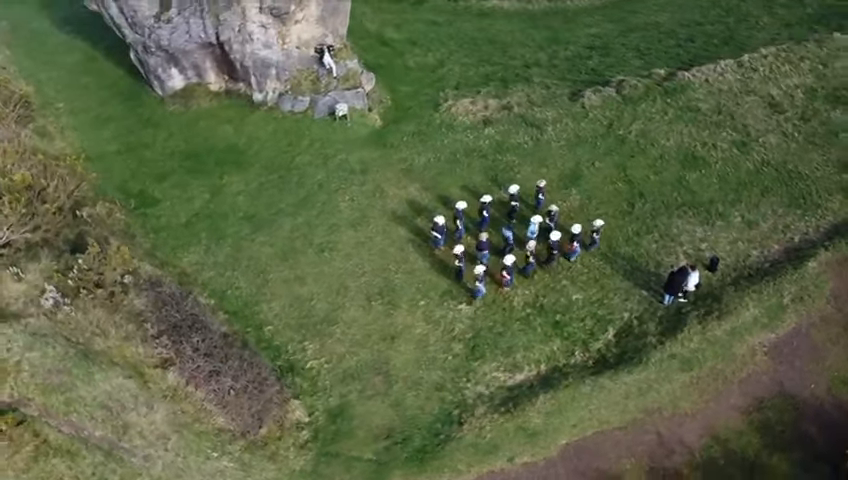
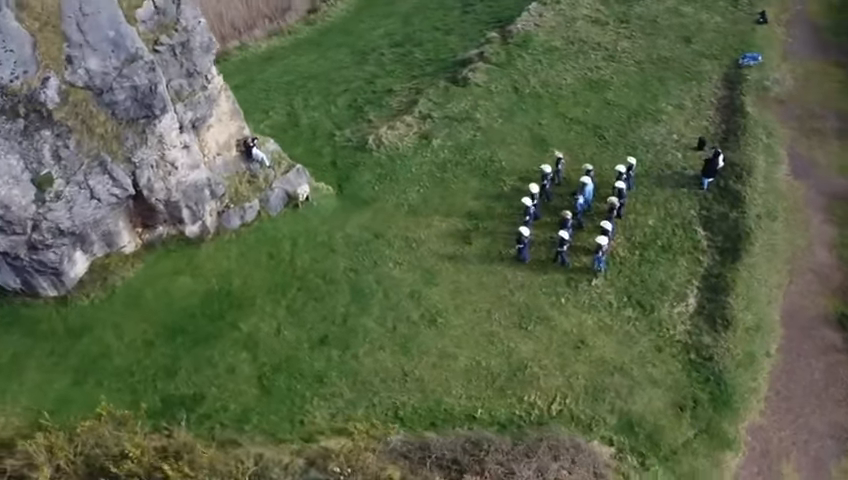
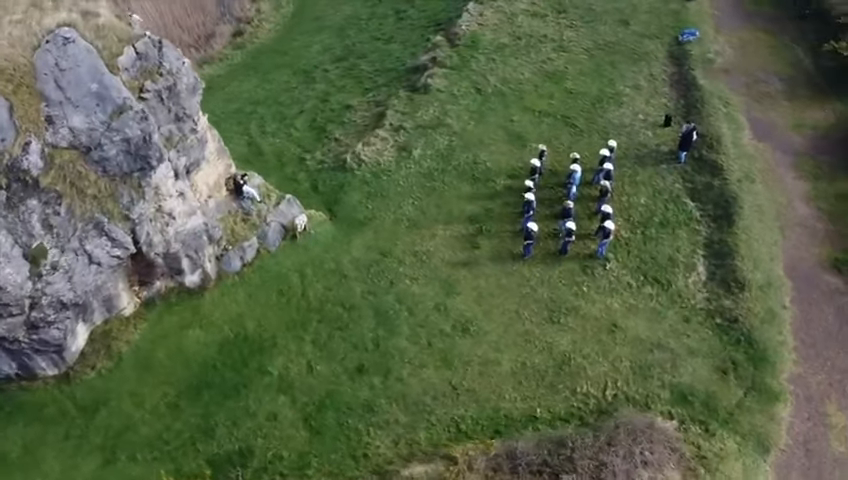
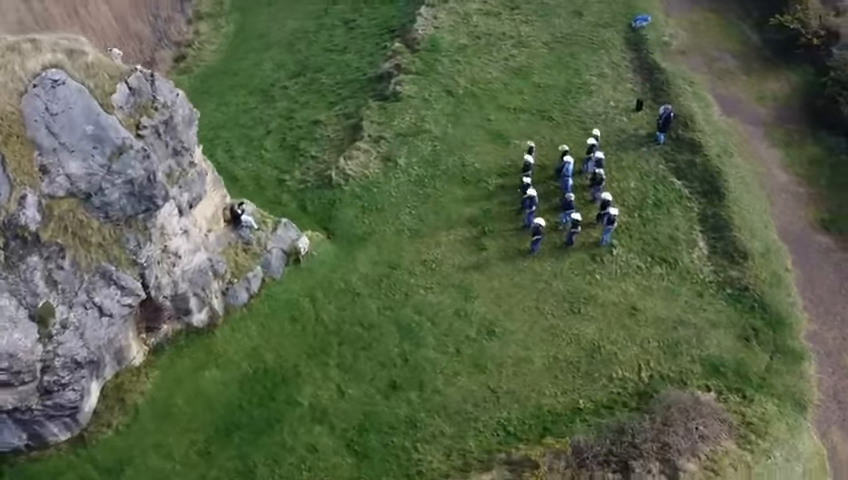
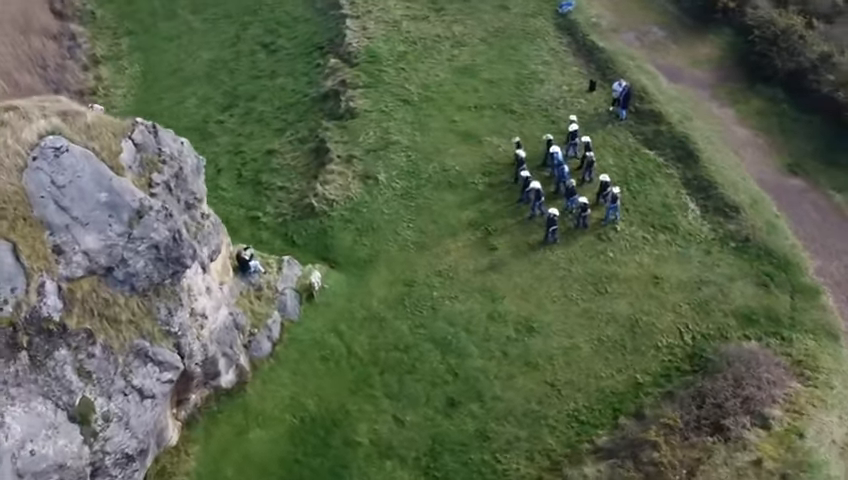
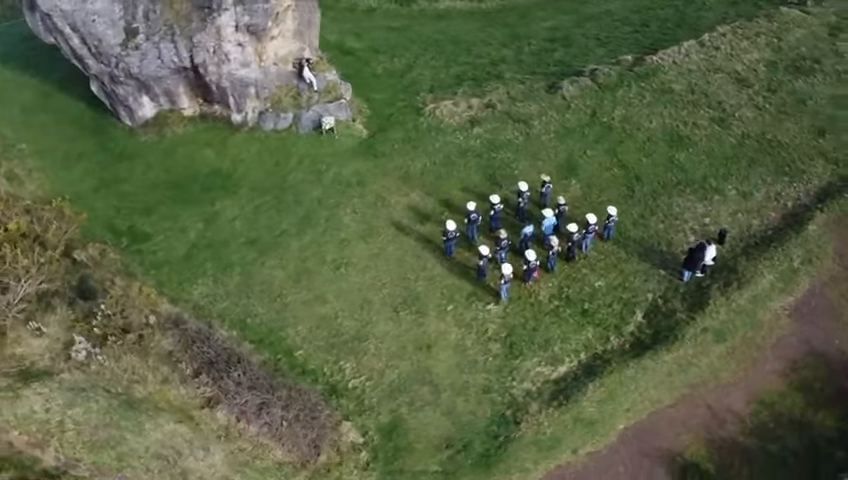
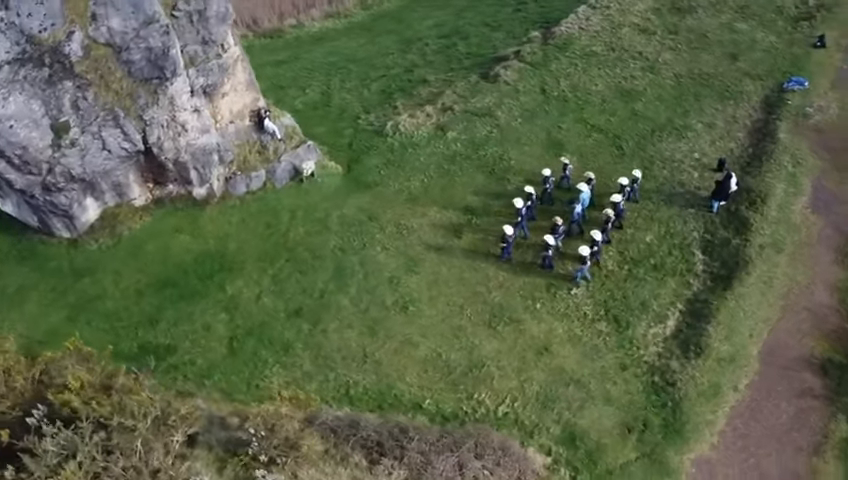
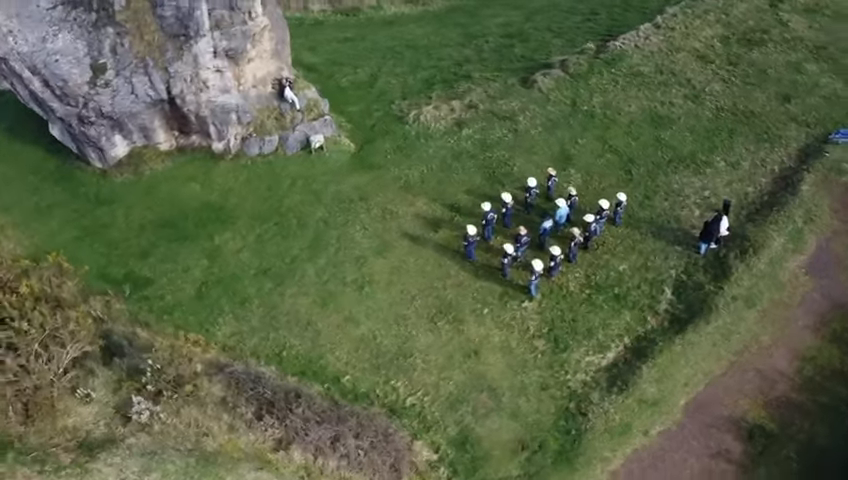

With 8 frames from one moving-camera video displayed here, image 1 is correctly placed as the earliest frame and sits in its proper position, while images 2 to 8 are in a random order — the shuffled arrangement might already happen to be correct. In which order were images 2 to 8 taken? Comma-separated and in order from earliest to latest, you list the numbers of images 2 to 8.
6, 8, 7, 2, 3, 4, 5
